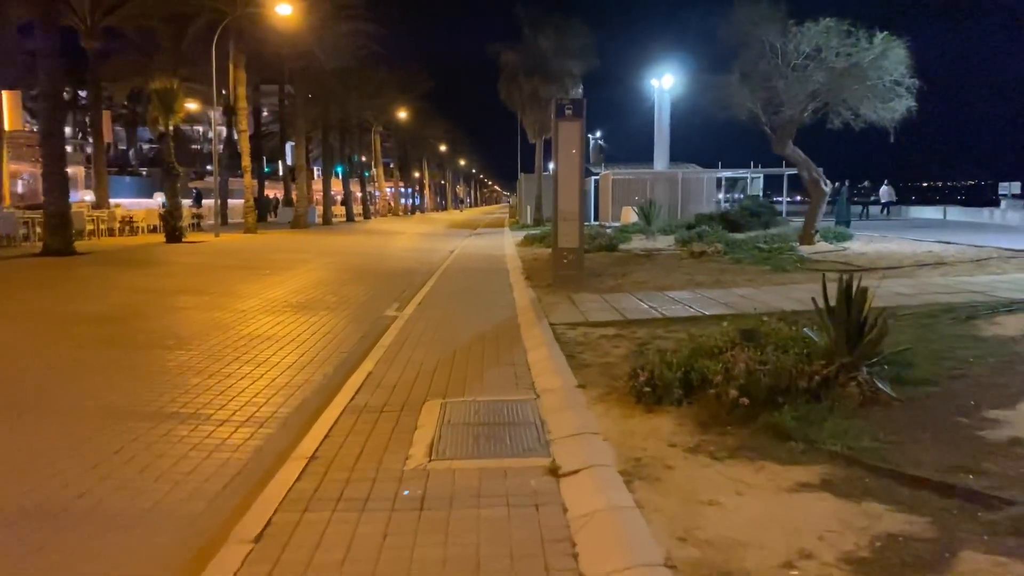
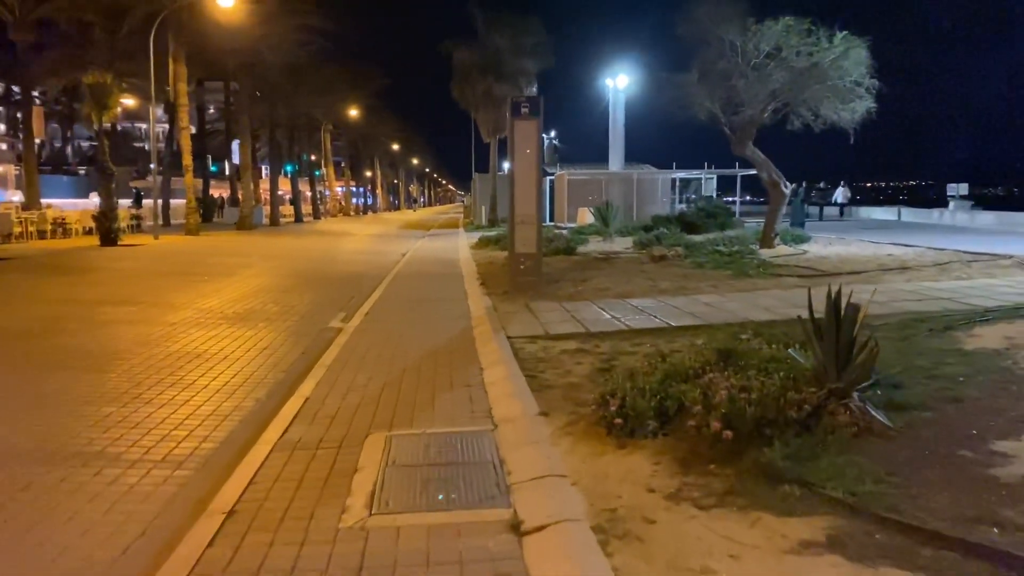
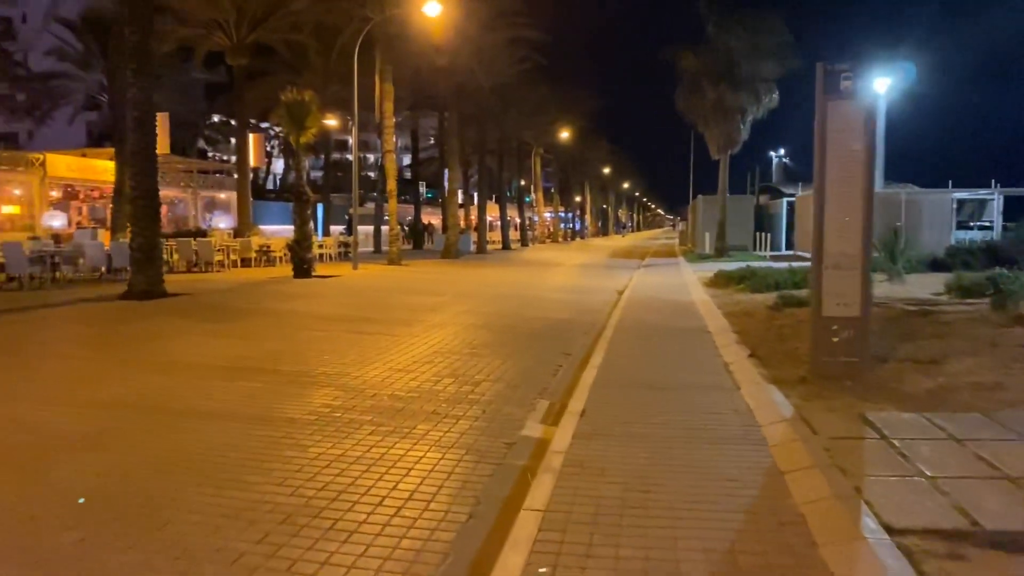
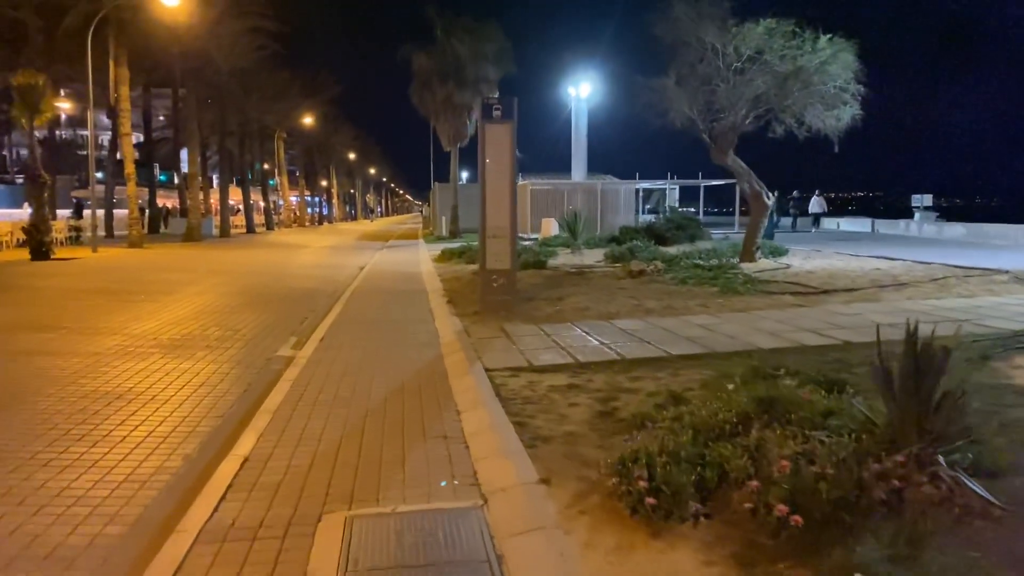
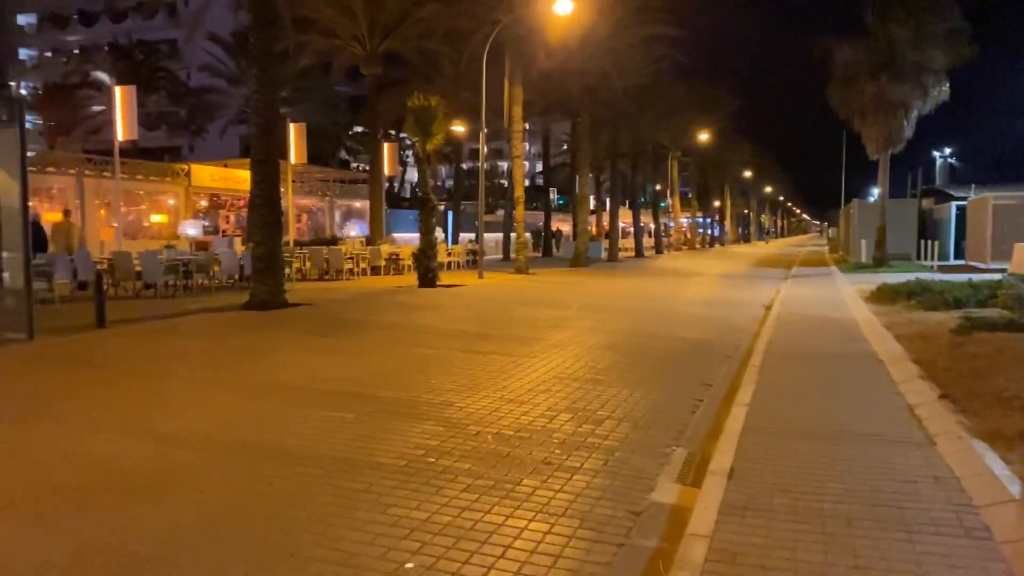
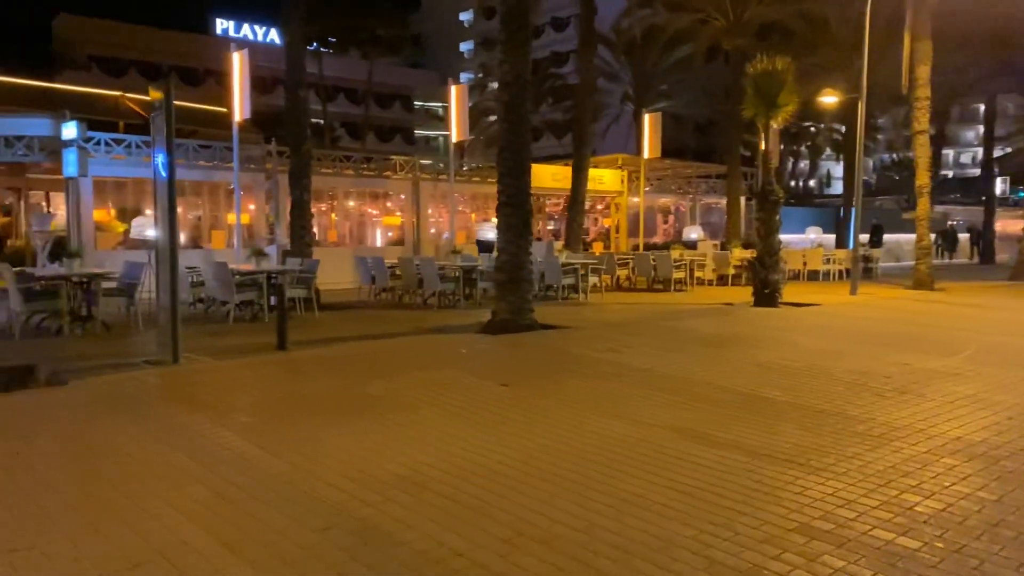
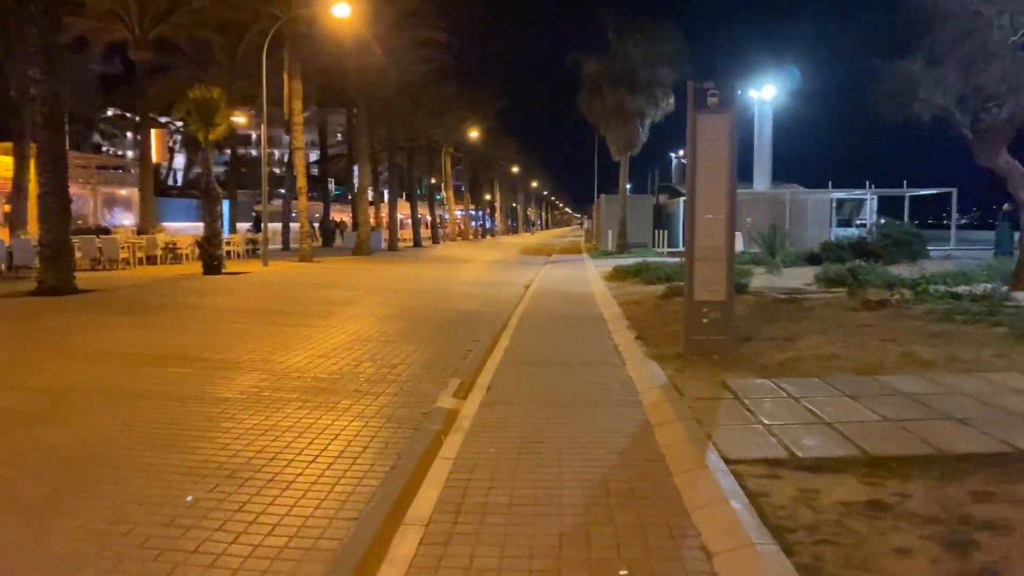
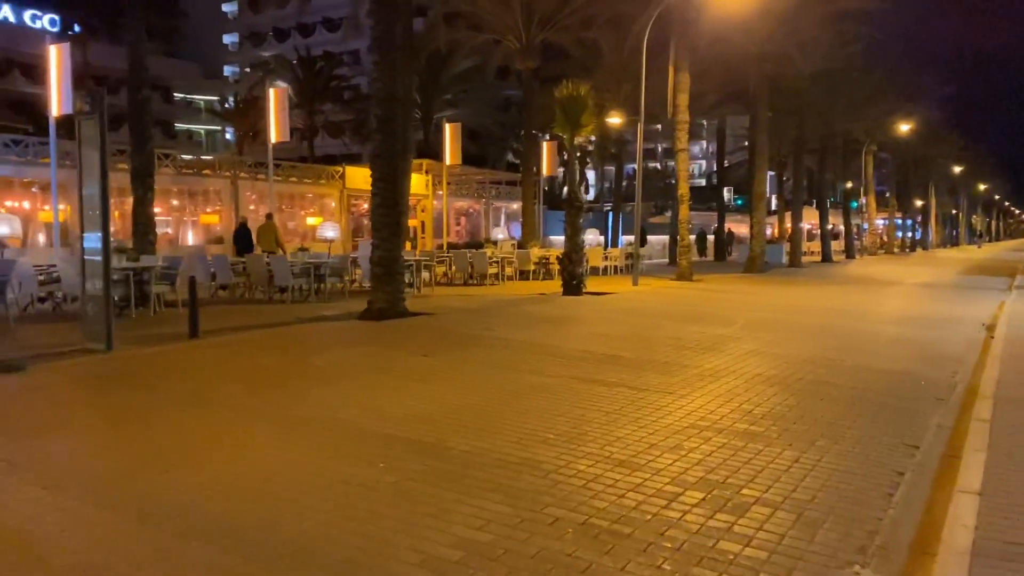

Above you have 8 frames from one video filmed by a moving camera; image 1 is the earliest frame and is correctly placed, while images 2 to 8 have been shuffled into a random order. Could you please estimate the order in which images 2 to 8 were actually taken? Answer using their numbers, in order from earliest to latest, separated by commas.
2, 4, 7, 3, 5, 8, 6
